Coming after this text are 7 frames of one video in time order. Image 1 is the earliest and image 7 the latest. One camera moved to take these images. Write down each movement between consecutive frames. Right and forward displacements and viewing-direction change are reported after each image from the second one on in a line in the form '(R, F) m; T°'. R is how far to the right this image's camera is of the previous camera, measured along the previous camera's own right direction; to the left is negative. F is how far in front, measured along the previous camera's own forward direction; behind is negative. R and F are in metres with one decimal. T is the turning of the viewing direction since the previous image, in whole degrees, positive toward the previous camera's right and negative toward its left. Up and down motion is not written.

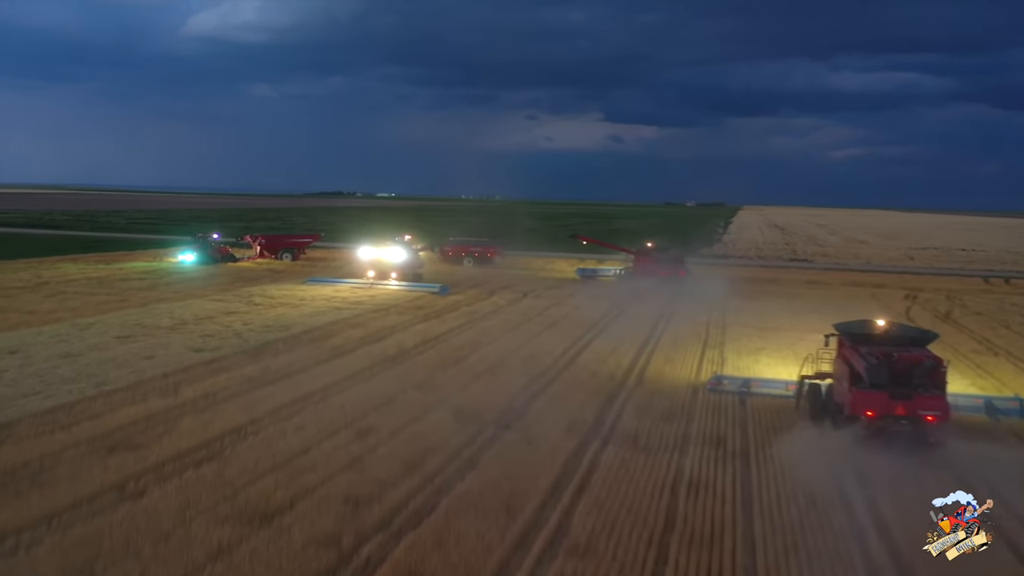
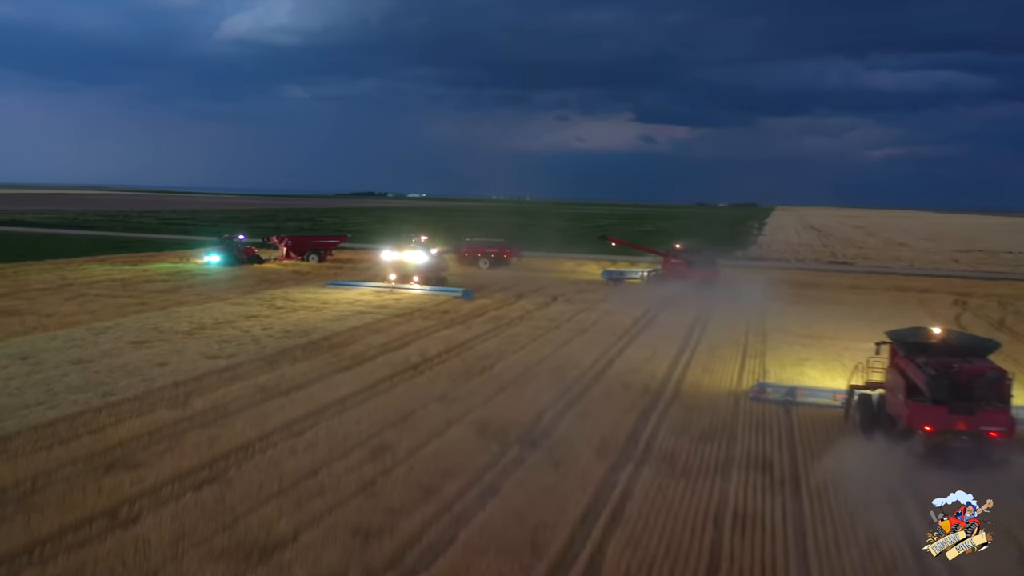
(0.0, +0.8) m; -2°
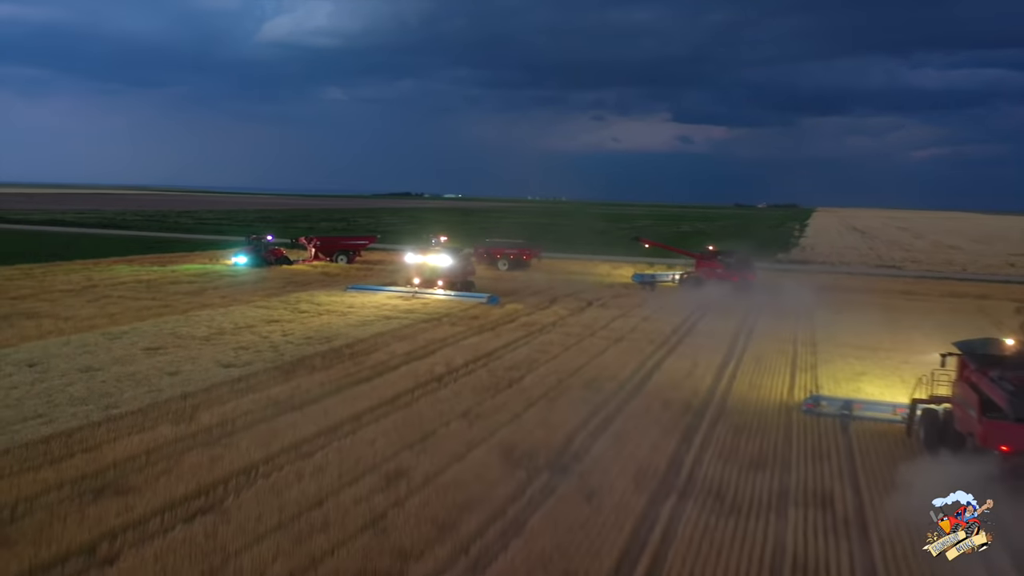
(+0.1, +1.0) m; -2°
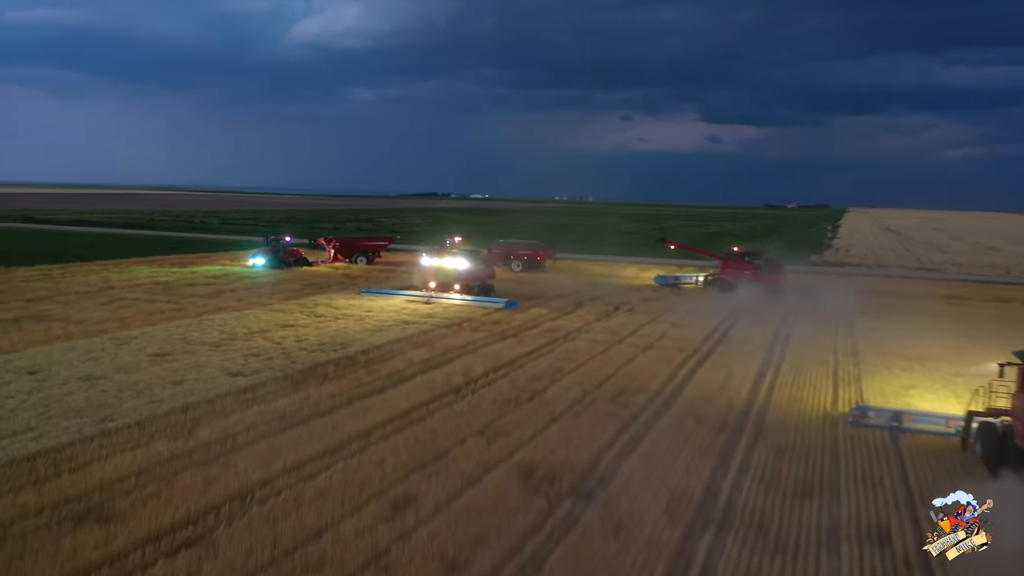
(+0.1, +0.8) m; -2°
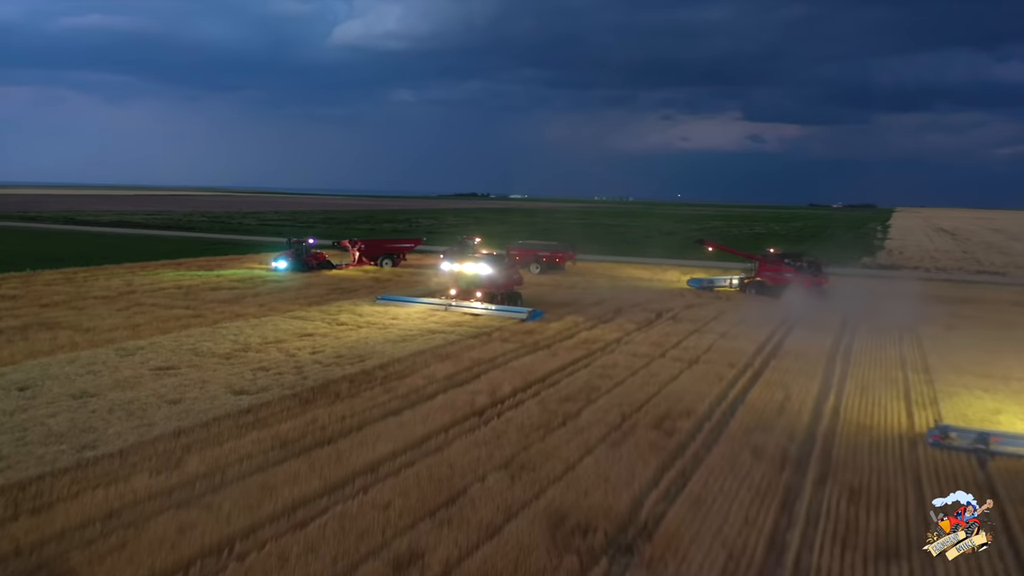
(+0.1, +1.3) m; -3°
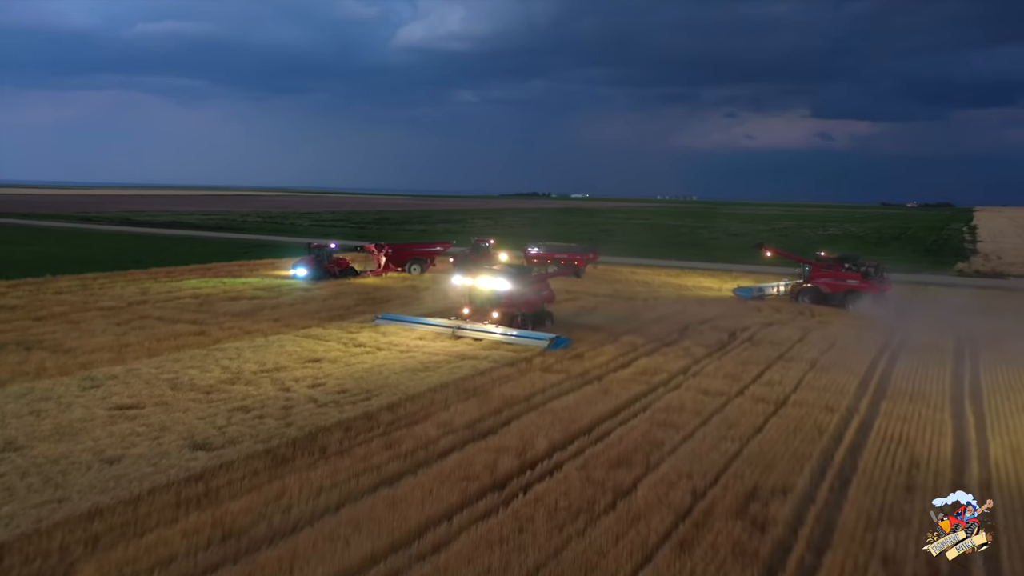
(+0.3, +2.8) m; -4°
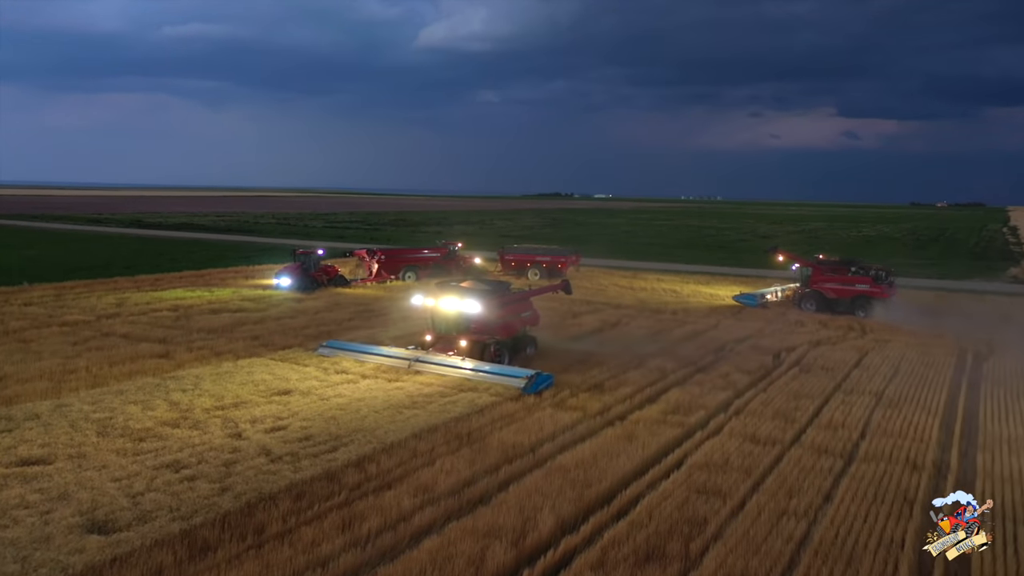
(+0.2, +2.3) m; -2°
